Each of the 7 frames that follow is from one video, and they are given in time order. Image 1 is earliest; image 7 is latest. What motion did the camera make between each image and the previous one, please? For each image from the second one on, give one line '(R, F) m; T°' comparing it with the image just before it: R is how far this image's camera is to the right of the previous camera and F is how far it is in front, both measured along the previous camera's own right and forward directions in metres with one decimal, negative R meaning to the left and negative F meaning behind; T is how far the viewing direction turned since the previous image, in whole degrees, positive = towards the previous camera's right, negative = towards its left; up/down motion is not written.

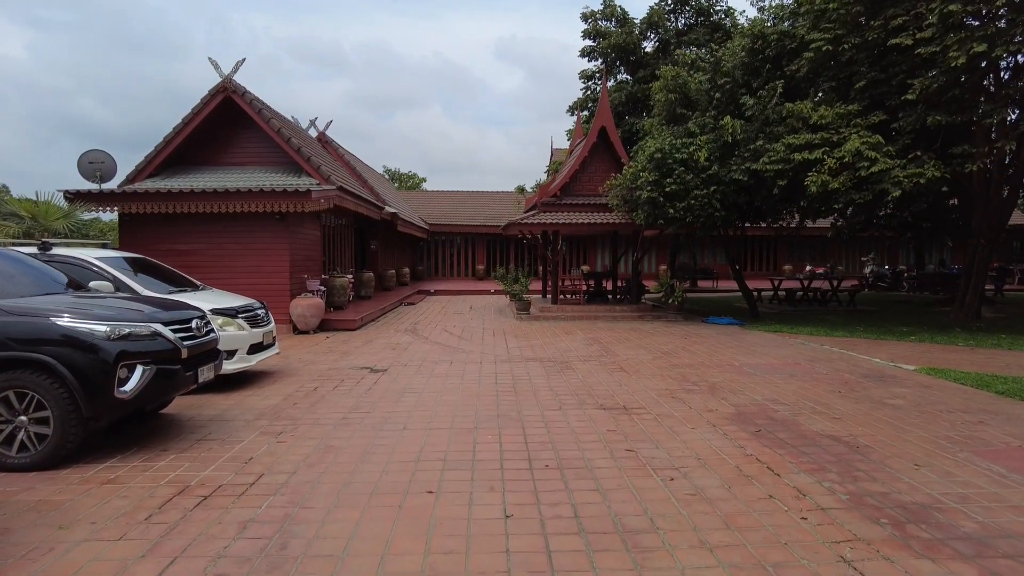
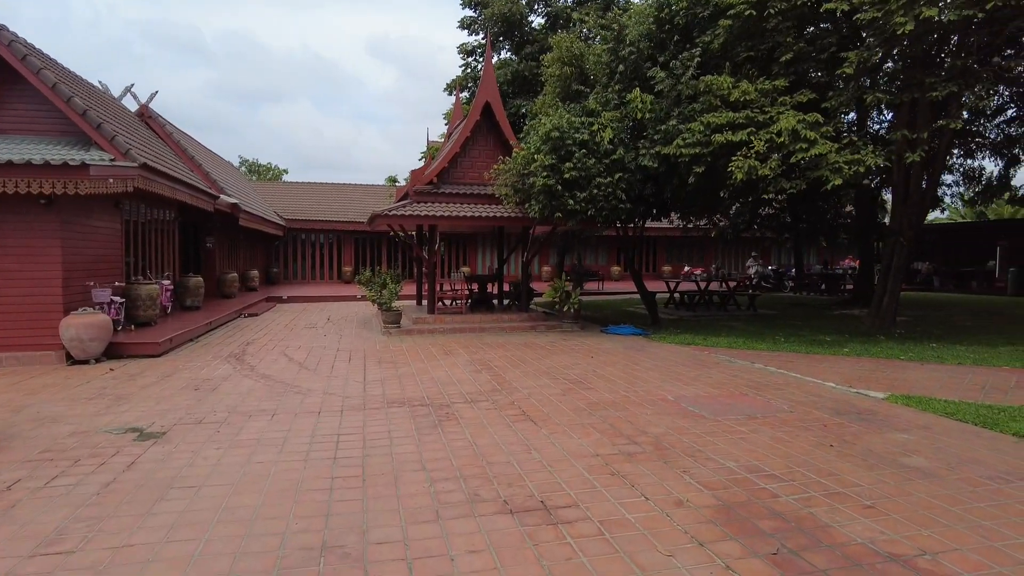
(+0.2, +2.6) m; +11°
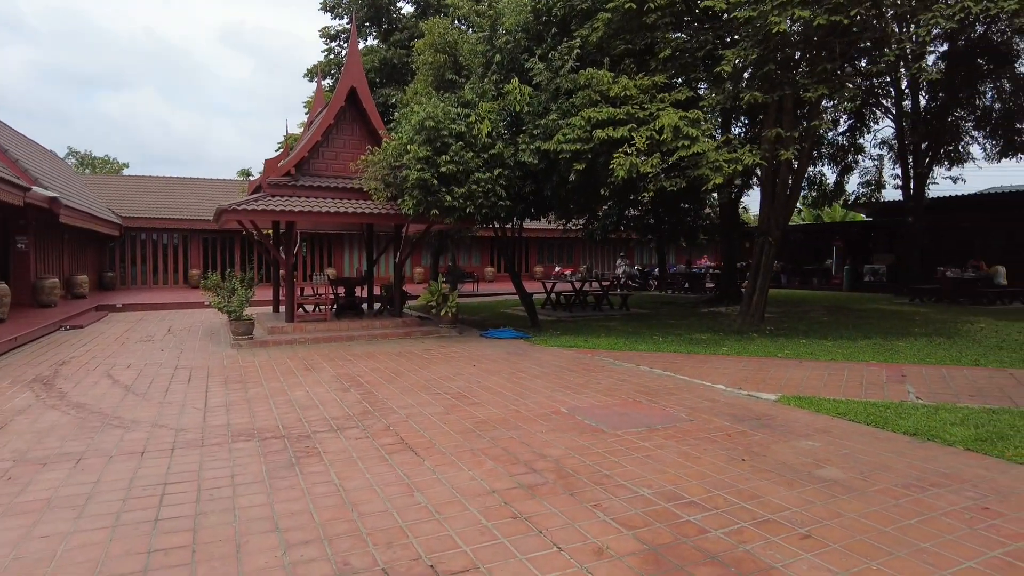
(0.0, +0.8) m; +11°
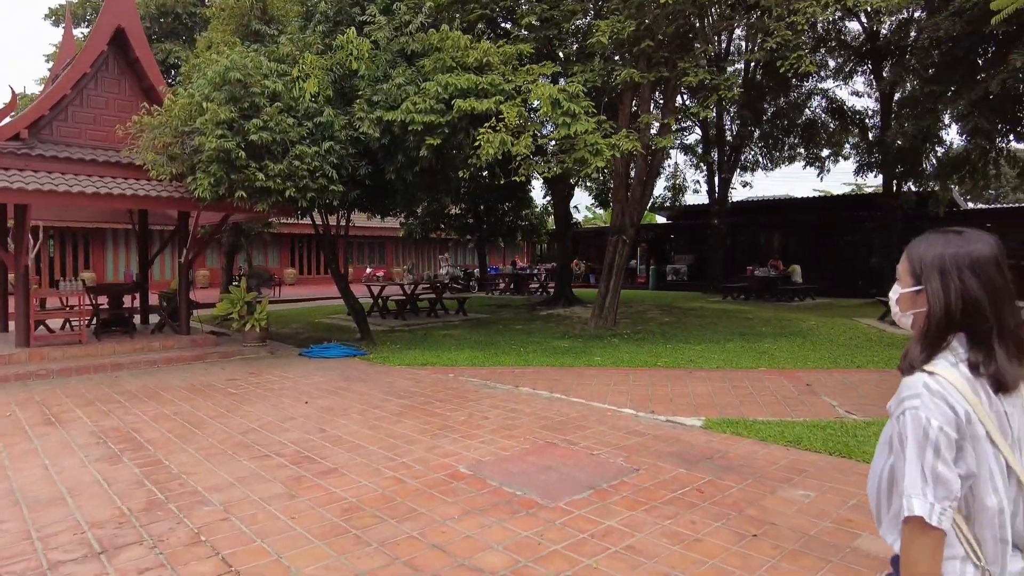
(-0.5, +1.9) m; +17°
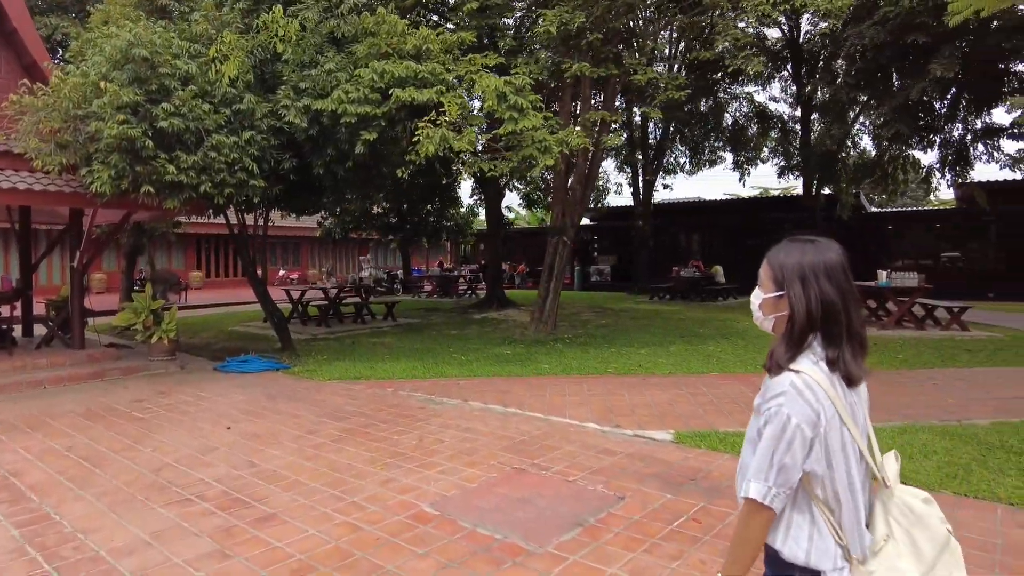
(-0.3, +0.6) m; +7°
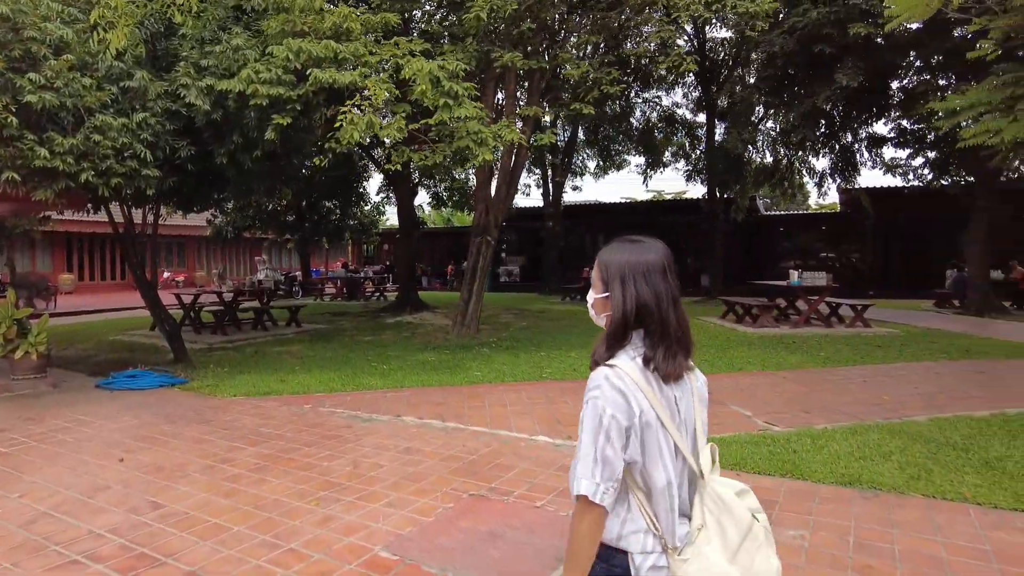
(-0.4, +0.5) m; +9°
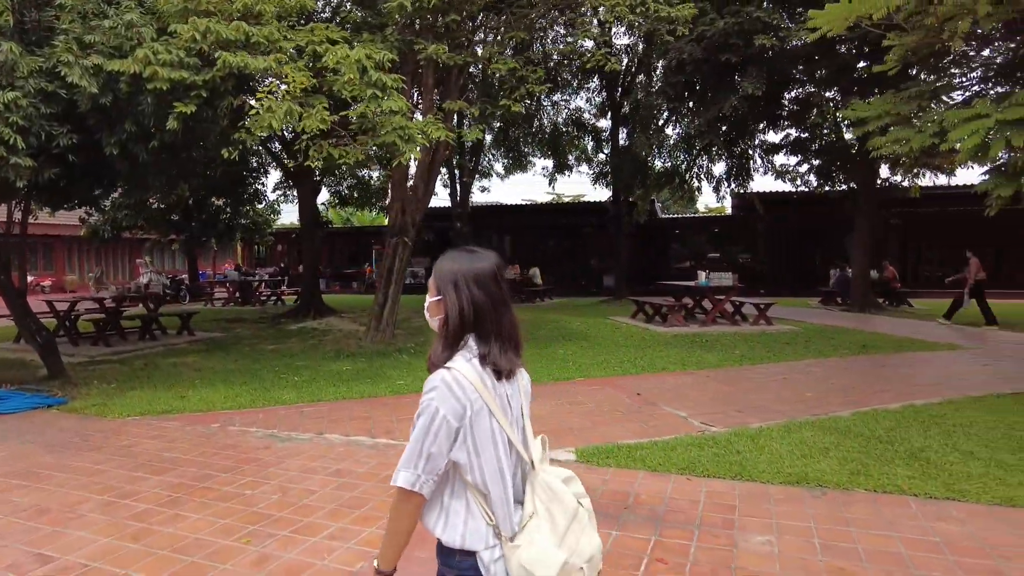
(-0.3, +0.3) m; +9°
